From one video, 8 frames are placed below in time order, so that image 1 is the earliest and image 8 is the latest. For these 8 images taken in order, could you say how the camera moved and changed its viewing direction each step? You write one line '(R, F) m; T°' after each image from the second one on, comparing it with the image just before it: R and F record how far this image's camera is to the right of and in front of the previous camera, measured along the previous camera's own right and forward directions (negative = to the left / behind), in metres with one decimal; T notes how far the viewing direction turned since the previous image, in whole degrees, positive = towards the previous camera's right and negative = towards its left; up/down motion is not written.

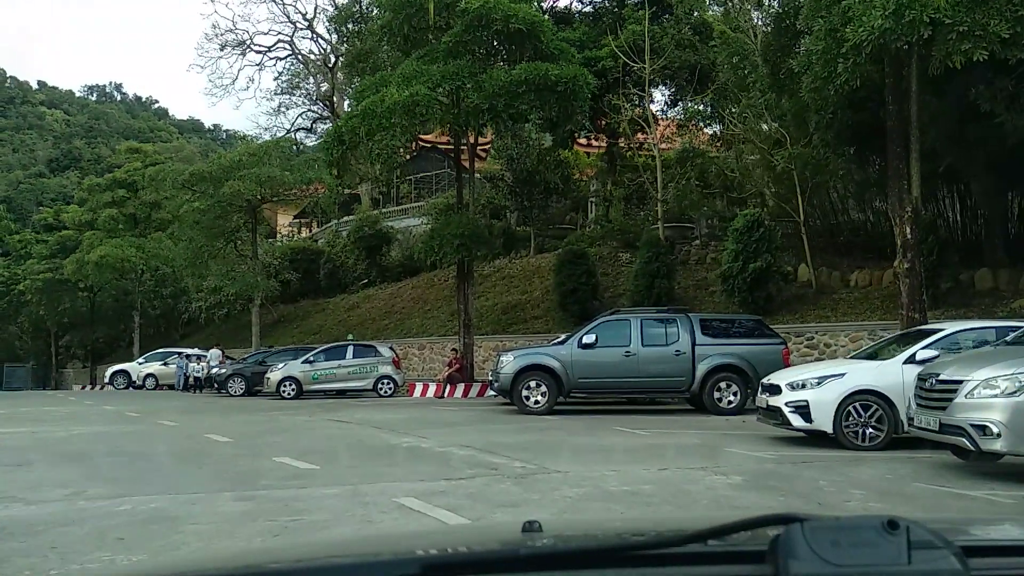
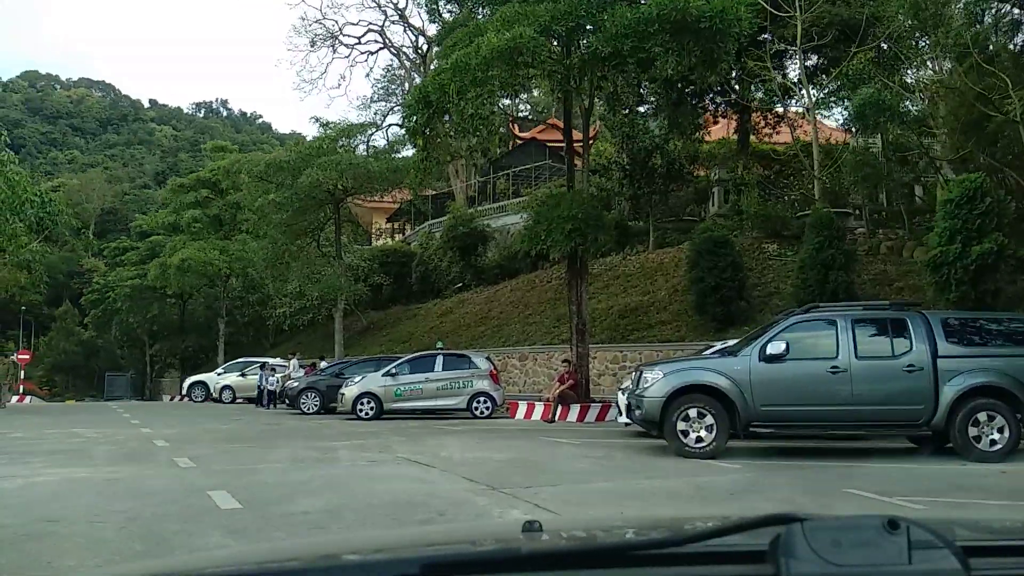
(-0.8, +5.3) m; -6°
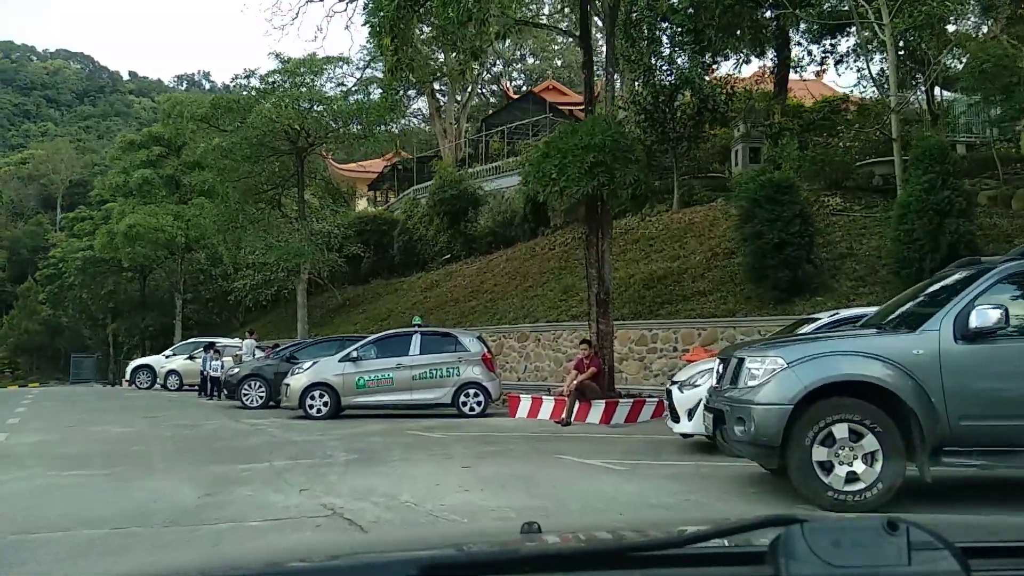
(-0.2, +5.5) m; +1°
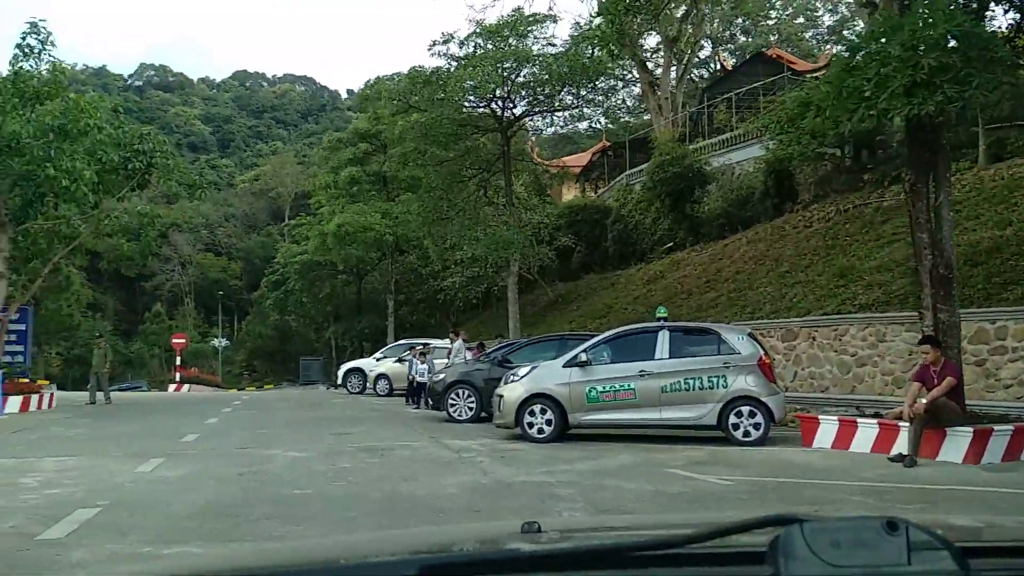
(-1.1, +4.2) m; -14°
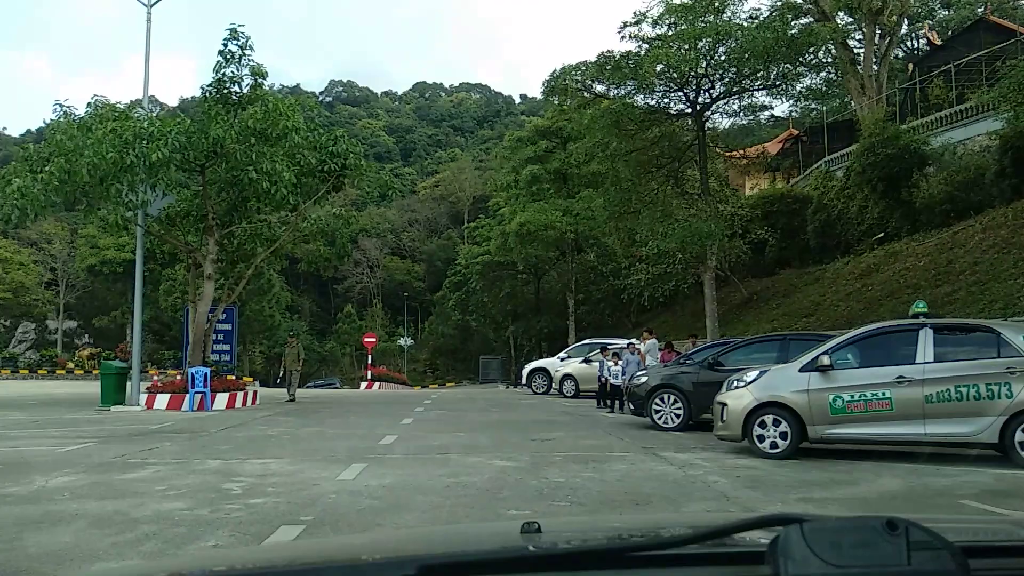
(-0.6, +1.2) m; -12°
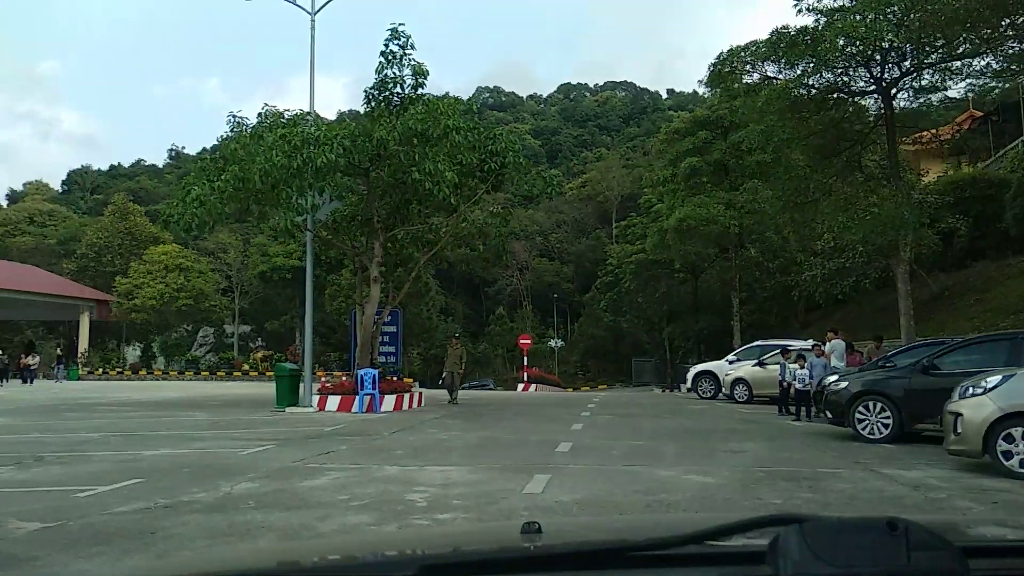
(-0.5, +0.8) m; -10°
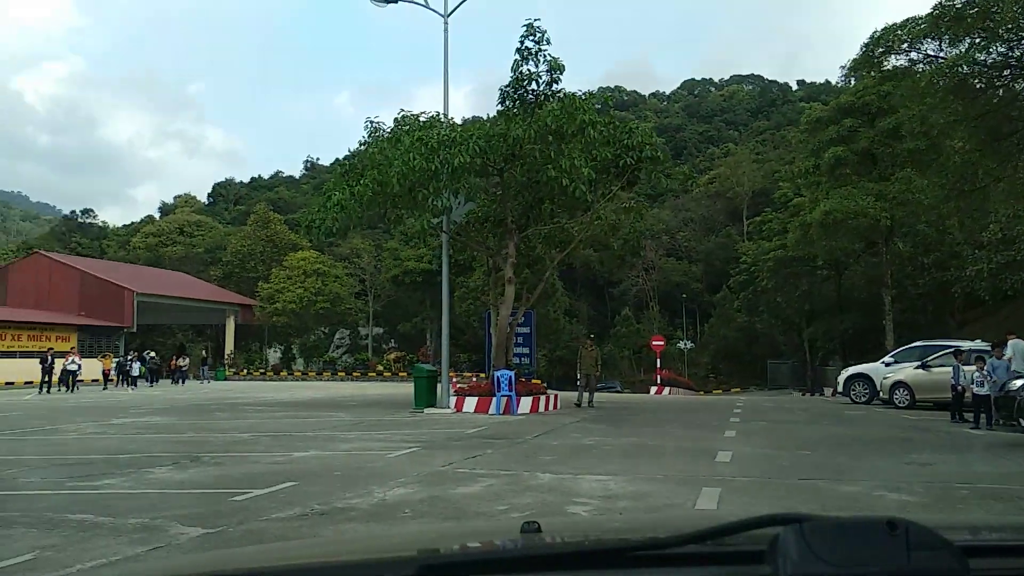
(-0.4, +0.6) m; -8°
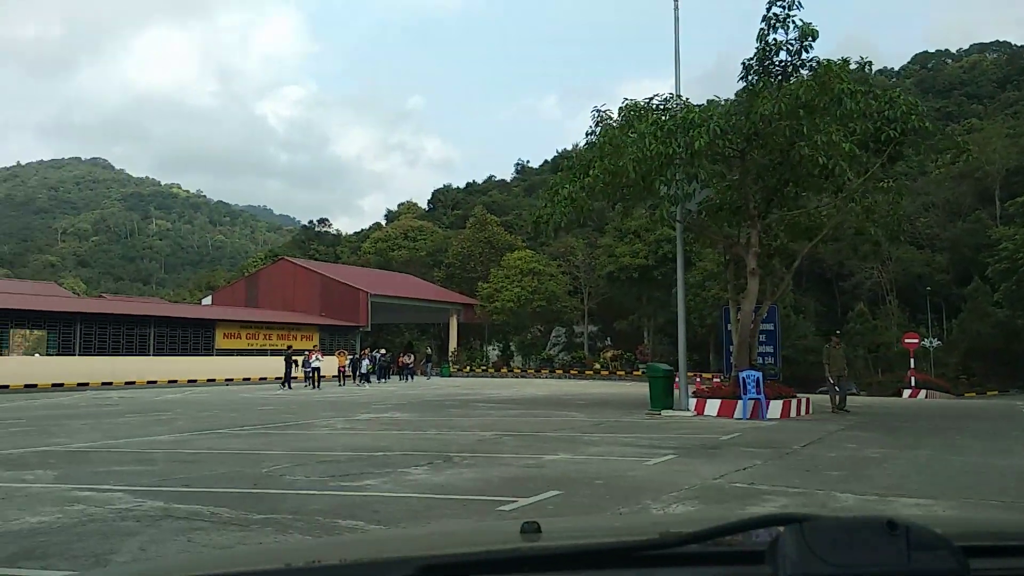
(-0.7, +0.9) m; -14°
